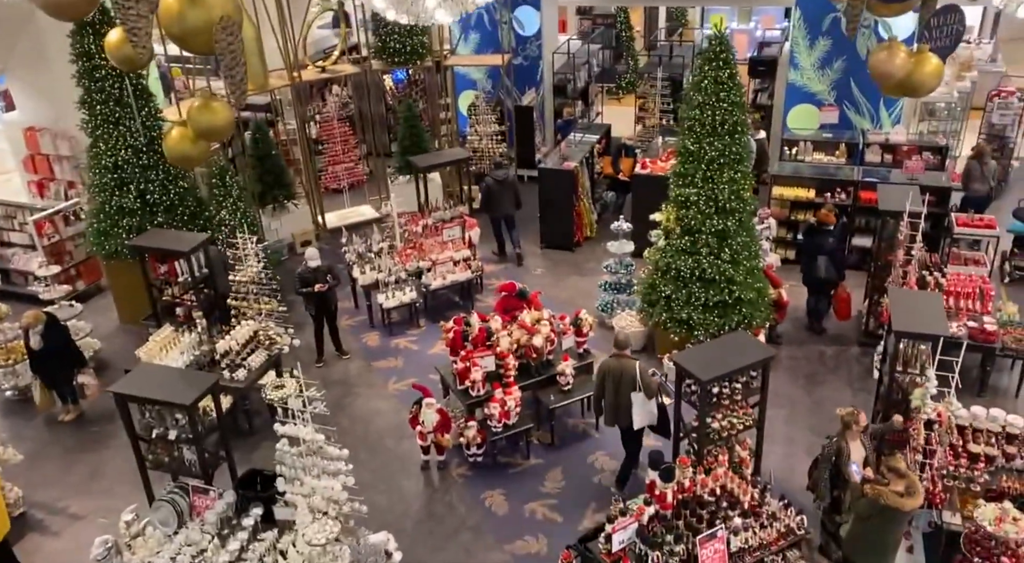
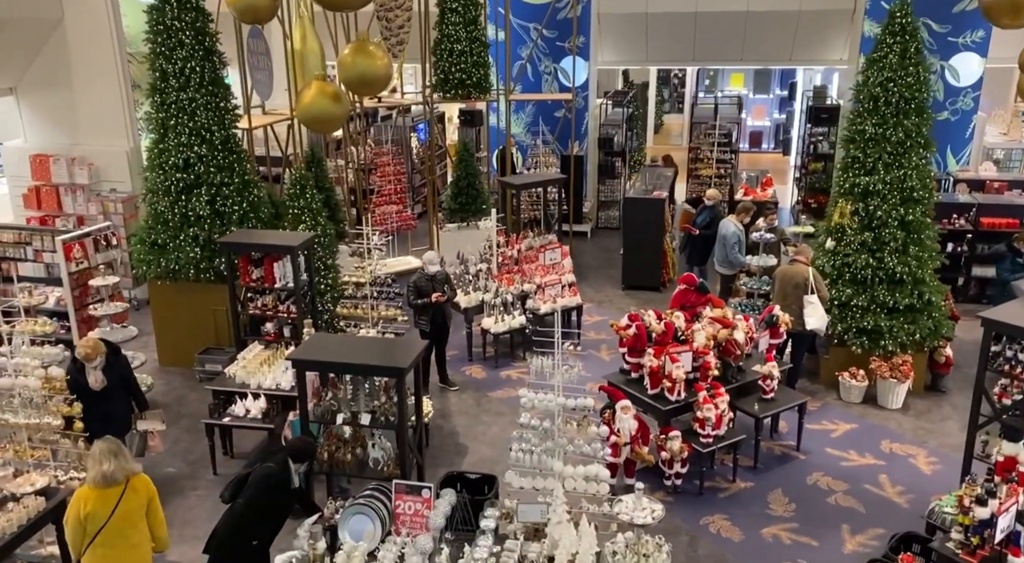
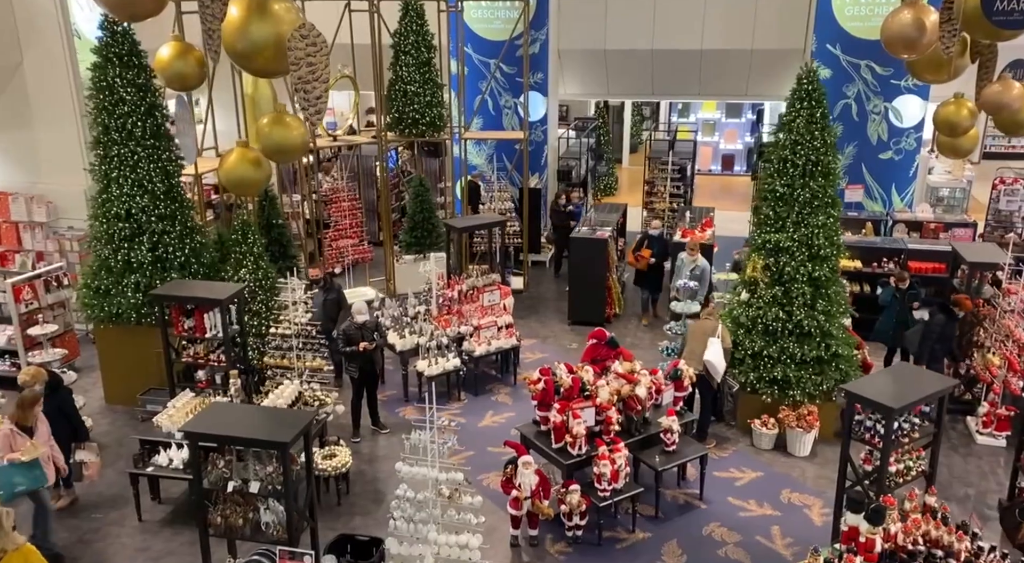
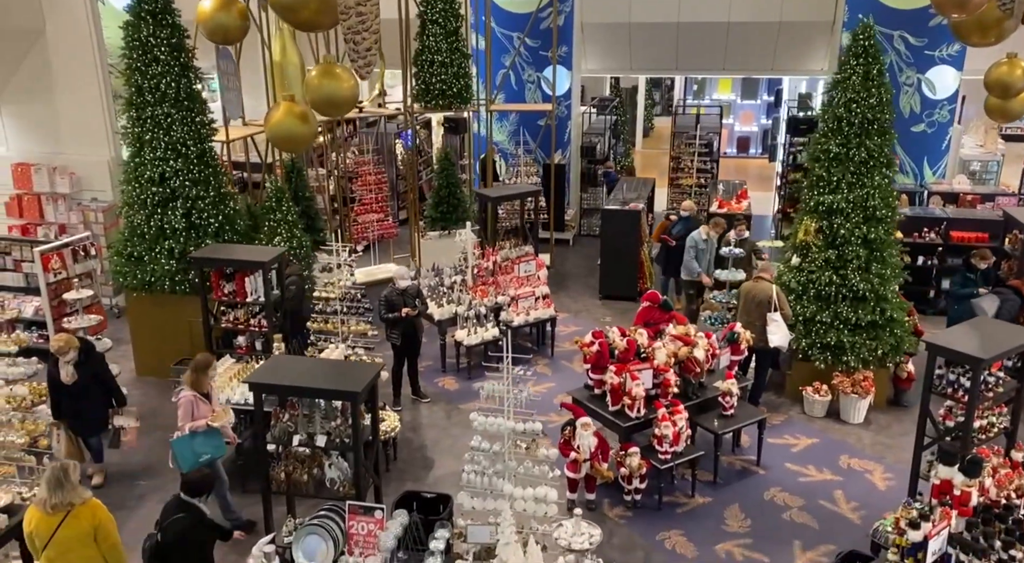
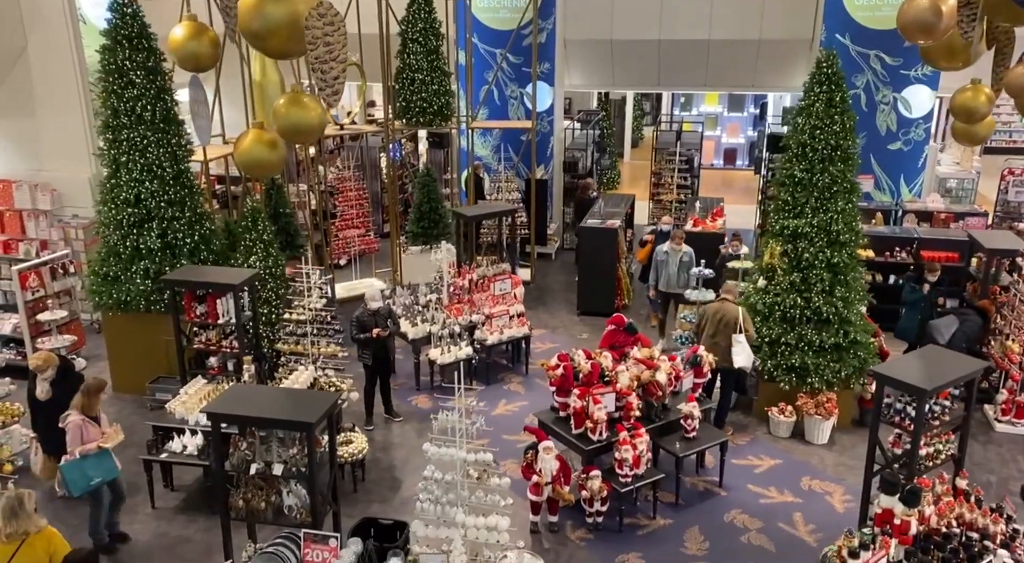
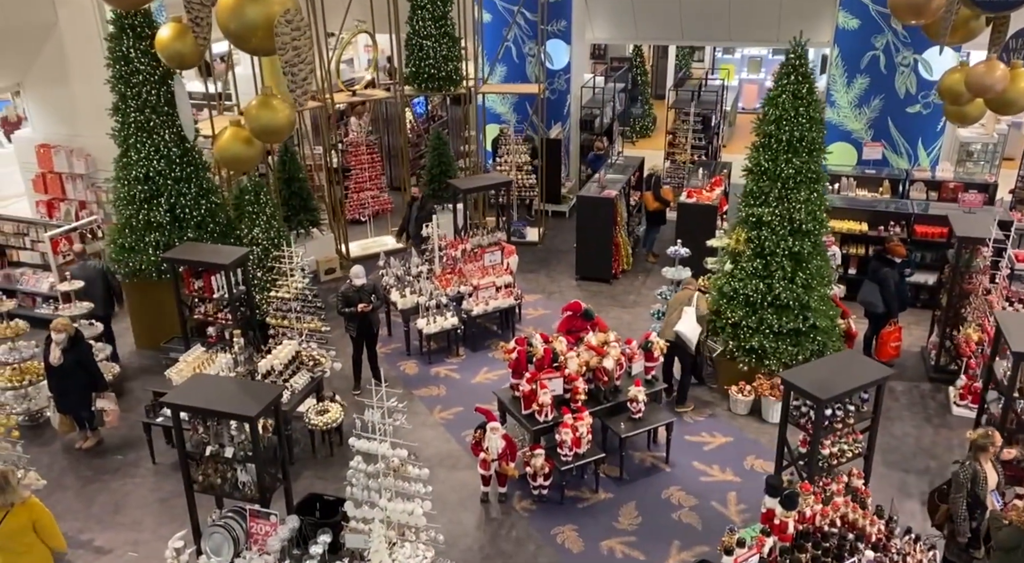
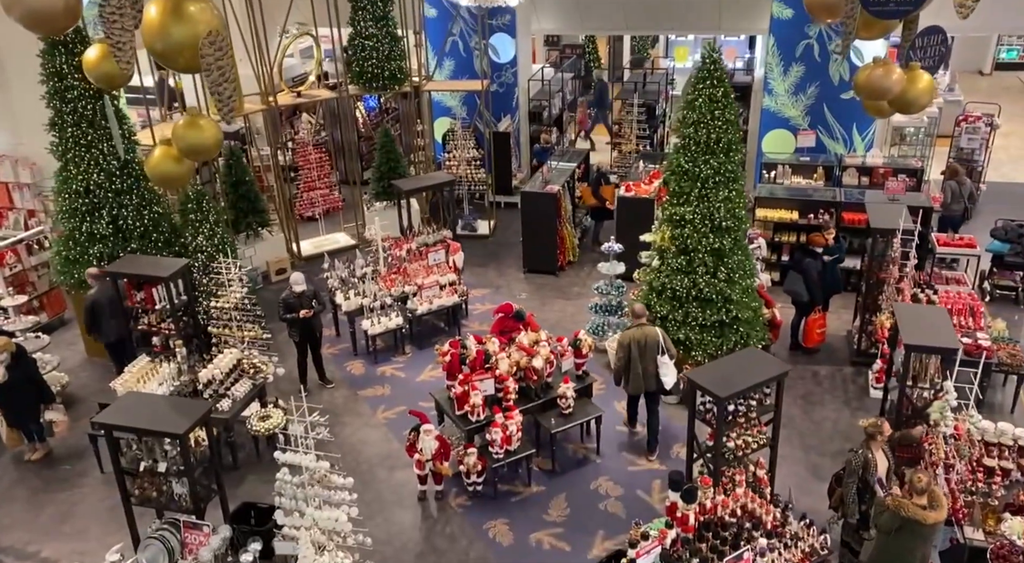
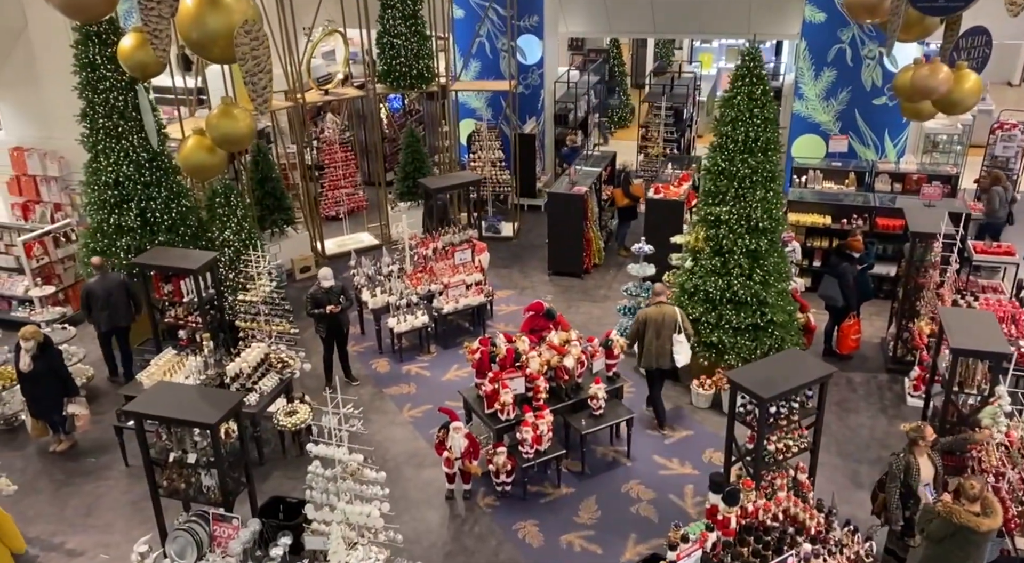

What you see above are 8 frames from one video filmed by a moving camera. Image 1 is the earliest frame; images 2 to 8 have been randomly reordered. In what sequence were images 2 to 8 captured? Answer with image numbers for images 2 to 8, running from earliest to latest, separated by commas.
7, 8, 6, 3, 5, 4, 2
